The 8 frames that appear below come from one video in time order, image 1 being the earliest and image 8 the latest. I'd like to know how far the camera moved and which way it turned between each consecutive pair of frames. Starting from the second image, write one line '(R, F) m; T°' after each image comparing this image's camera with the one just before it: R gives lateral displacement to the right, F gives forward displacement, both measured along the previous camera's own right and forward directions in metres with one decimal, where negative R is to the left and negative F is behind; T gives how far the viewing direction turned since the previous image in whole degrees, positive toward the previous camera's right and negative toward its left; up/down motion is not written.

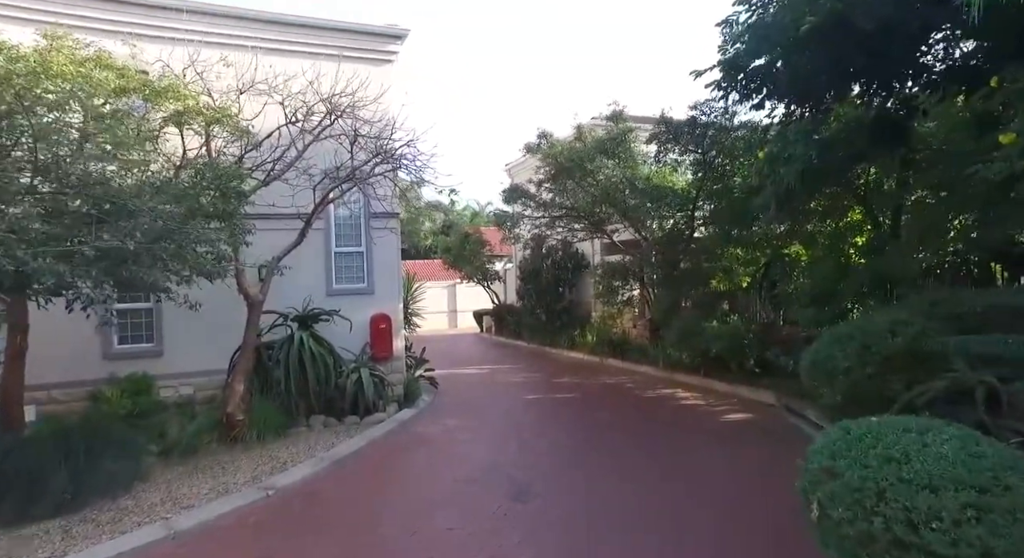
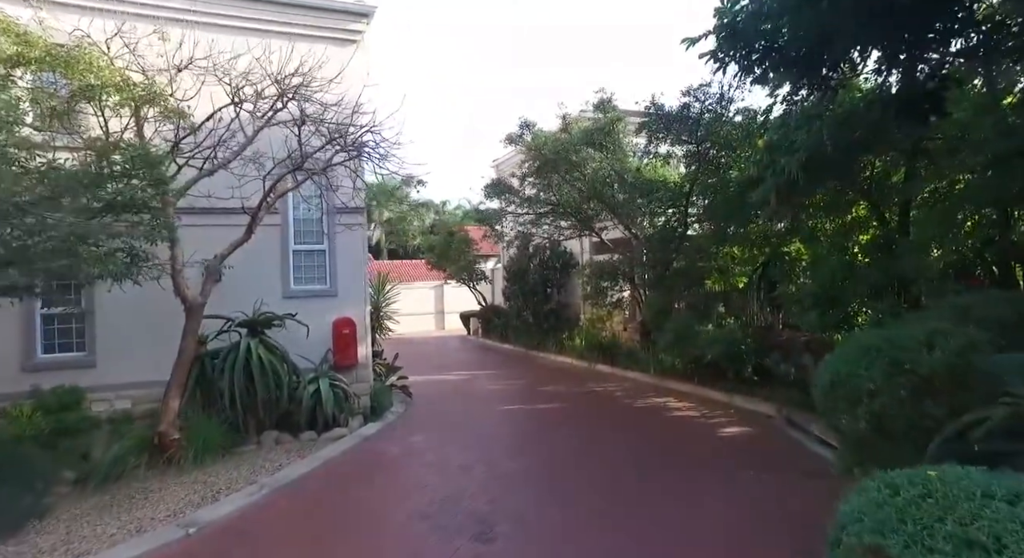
(+0.2, +0.8) m; +1°
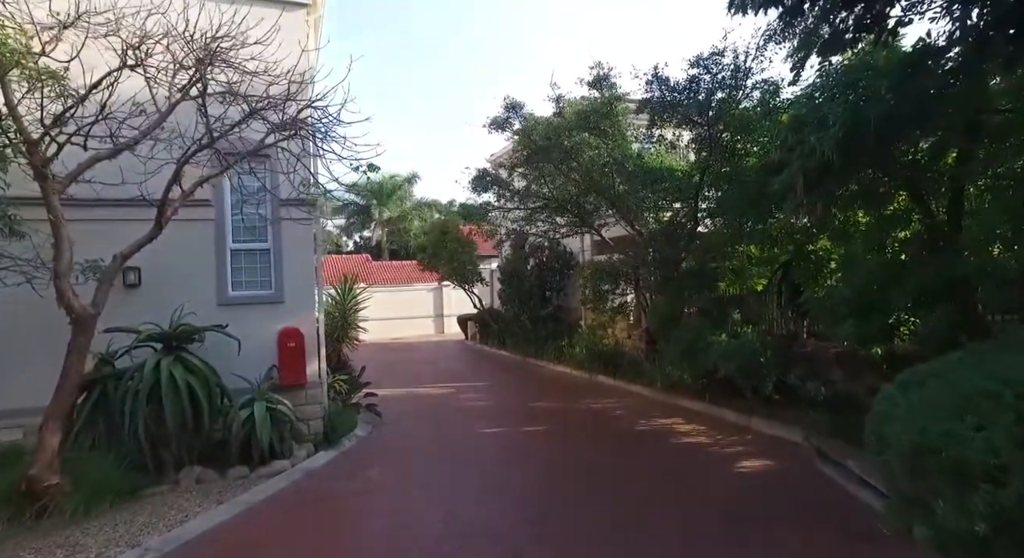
(+0.4, +1.4) m; -1°
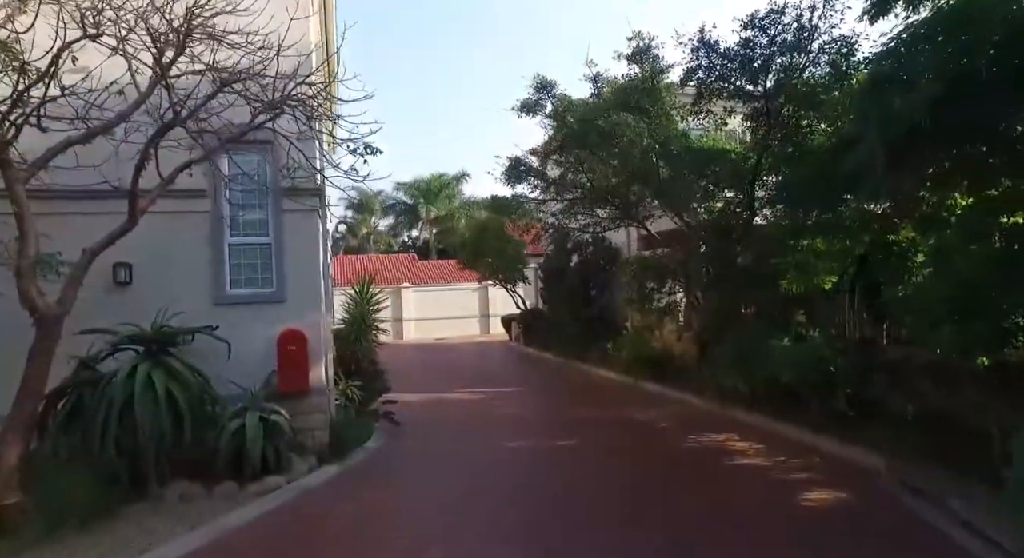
(+0.3, +0.9) m; -5°
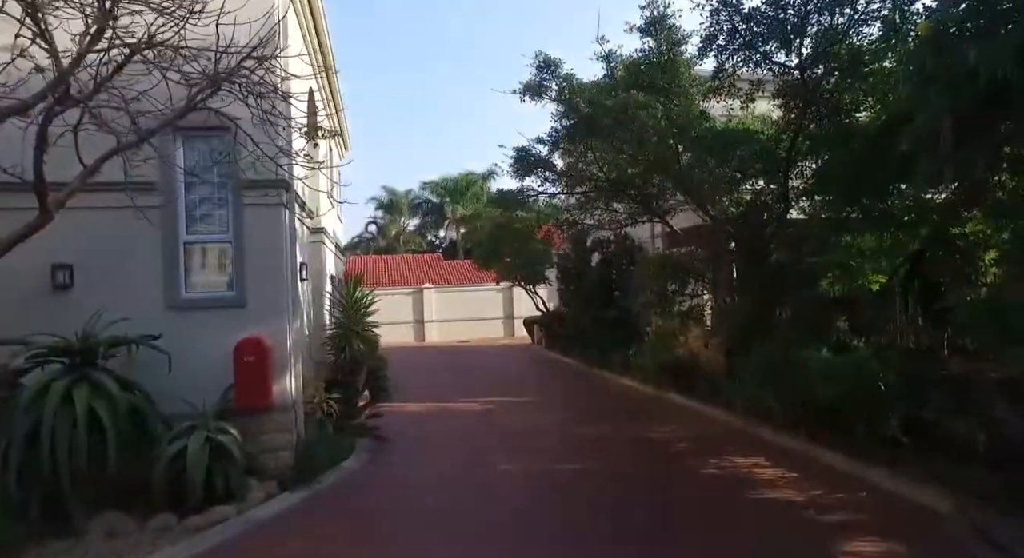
(+0.5, +0.9) m; -3°
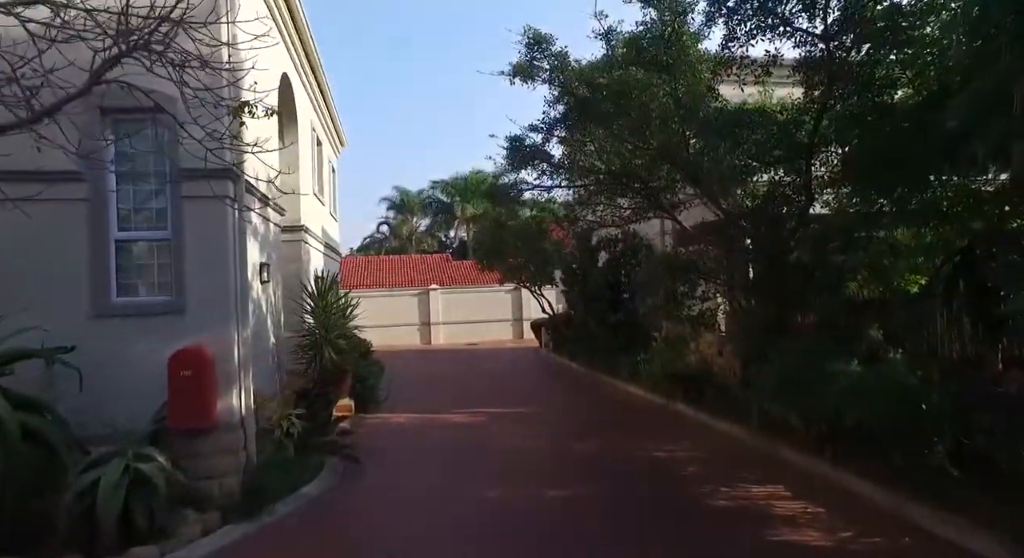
(+0.4, +0.9) m; -2°
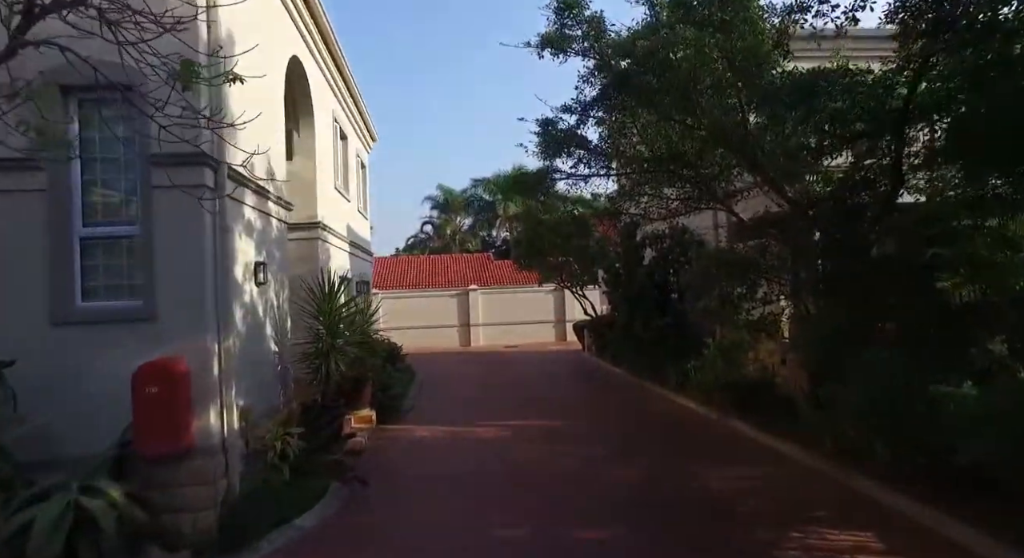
(+0.2, +1.0) m; -4°
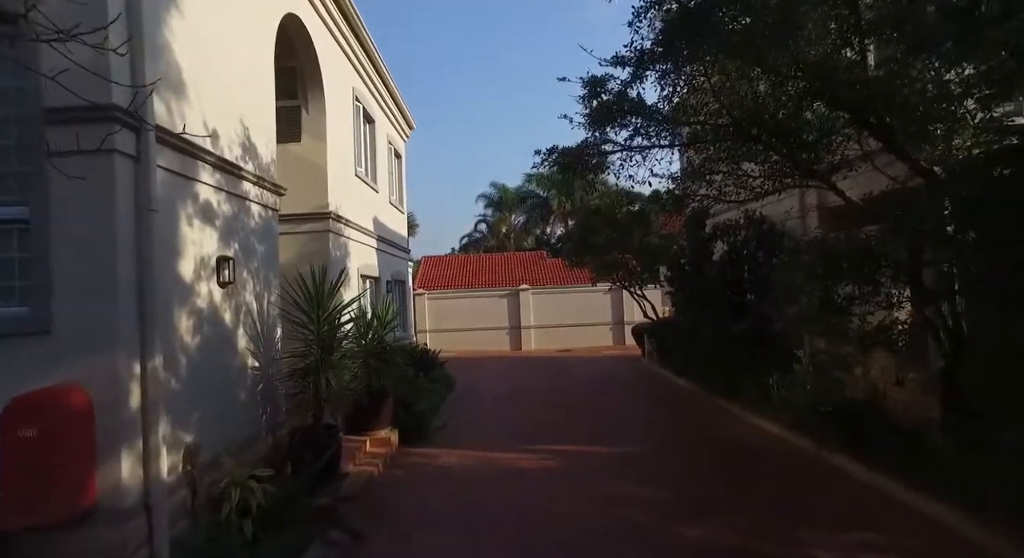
(+0.2, +1.5) m; -5°
